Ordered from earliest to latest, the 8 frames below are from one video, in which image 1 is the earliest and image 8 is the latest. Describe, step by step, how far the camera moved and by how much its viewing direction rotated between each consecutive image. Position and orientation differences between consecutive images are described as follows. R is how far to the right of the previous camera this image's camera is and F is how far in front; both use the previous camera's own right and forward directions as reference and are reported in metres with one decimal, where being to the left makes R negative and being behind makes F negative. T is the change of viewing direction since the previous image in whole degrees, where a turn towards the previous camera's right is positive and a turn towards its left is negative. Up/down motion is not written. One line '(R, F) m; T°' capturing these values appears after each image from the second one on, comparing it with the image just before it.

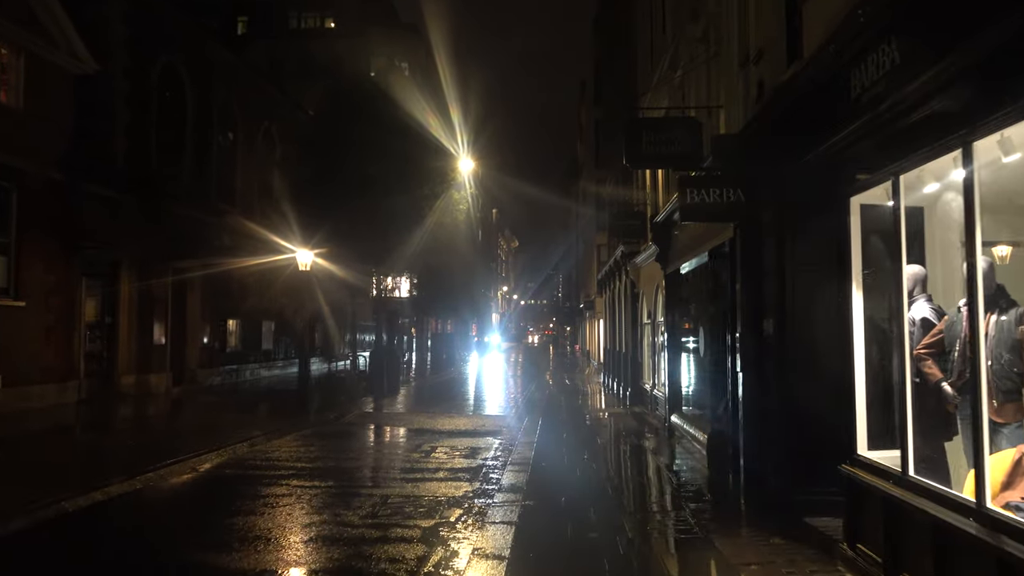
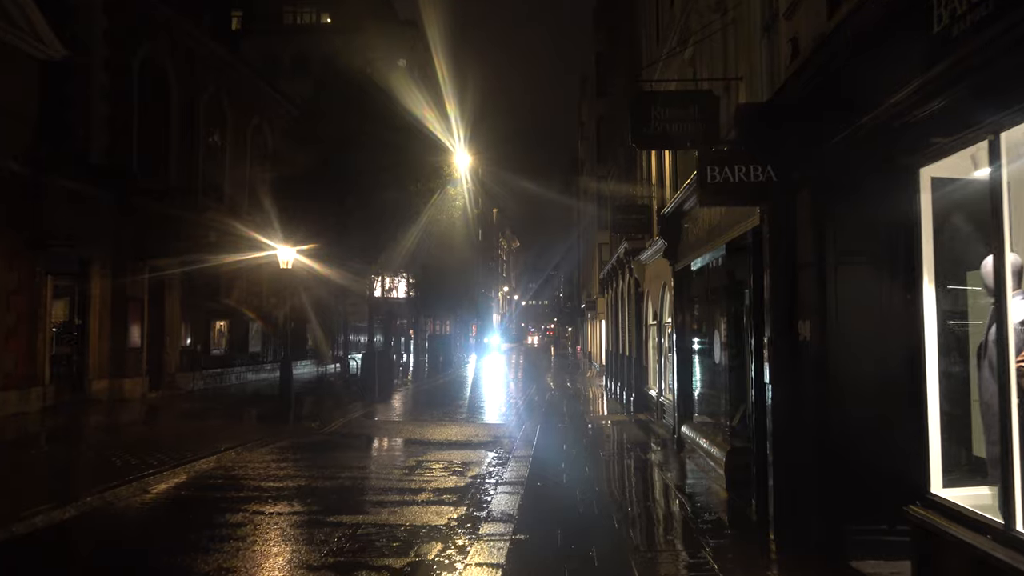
(+0.1, +1.2) m; 0°
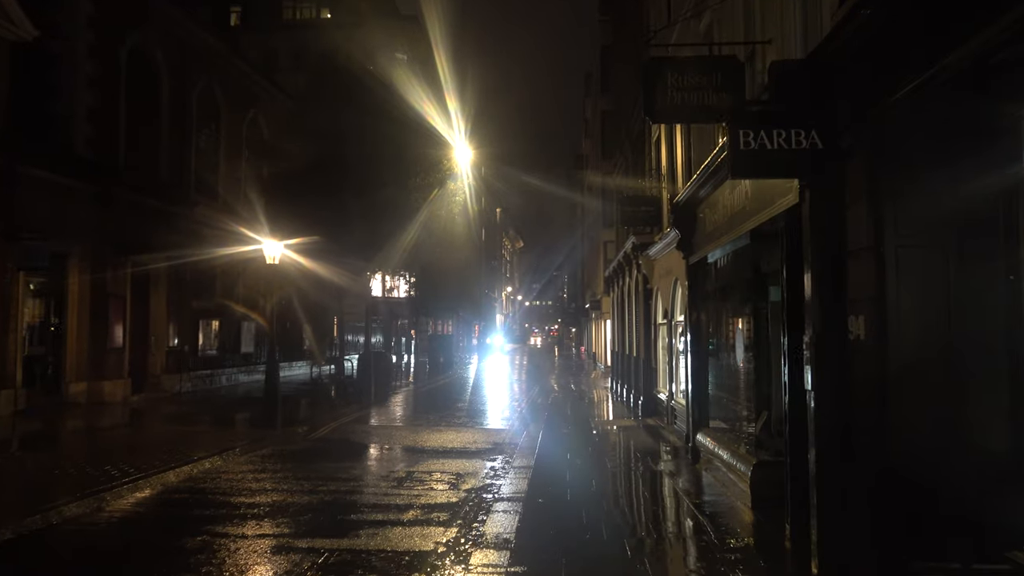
(+0.1, +1.0) m; 0°
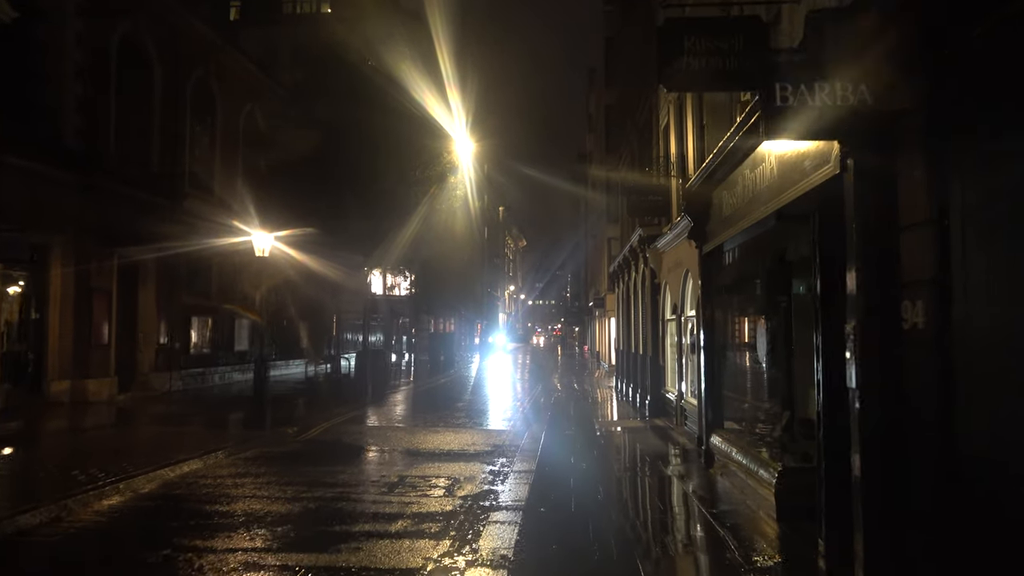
(0.0, +0.8) m; 0°
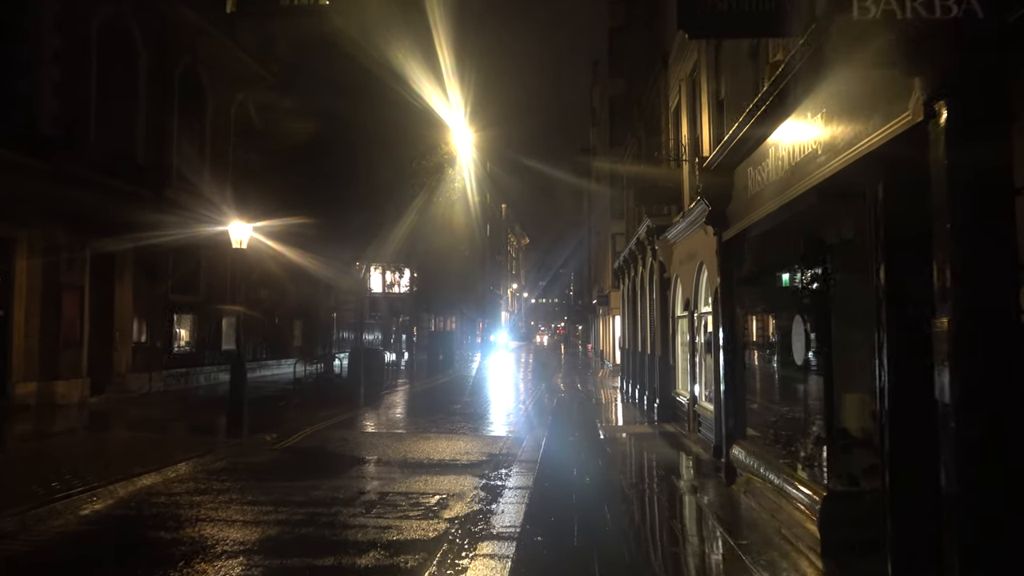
(+0.1, +1.2) m; 0°
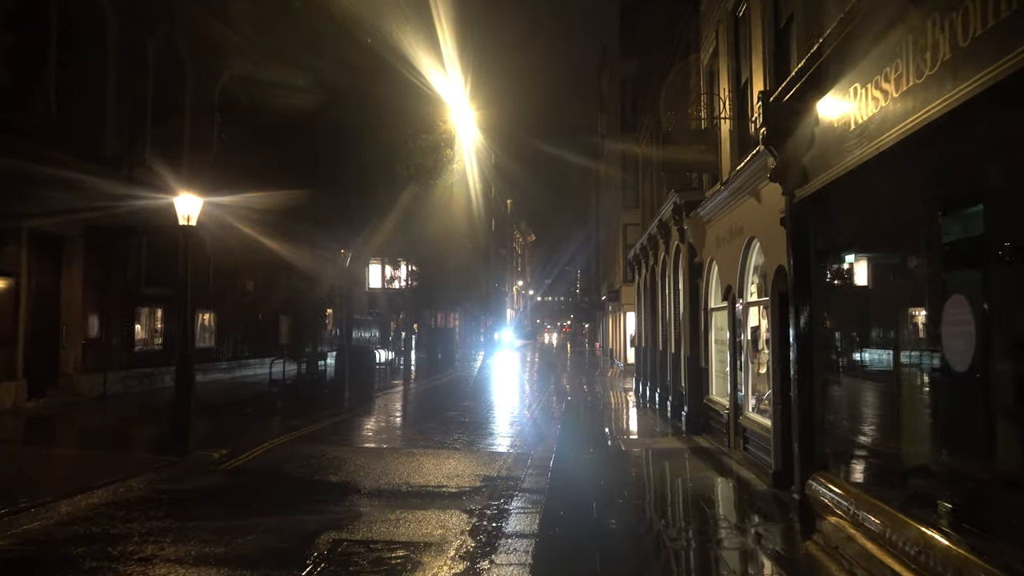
(+0.1, +2.4) m; 0°
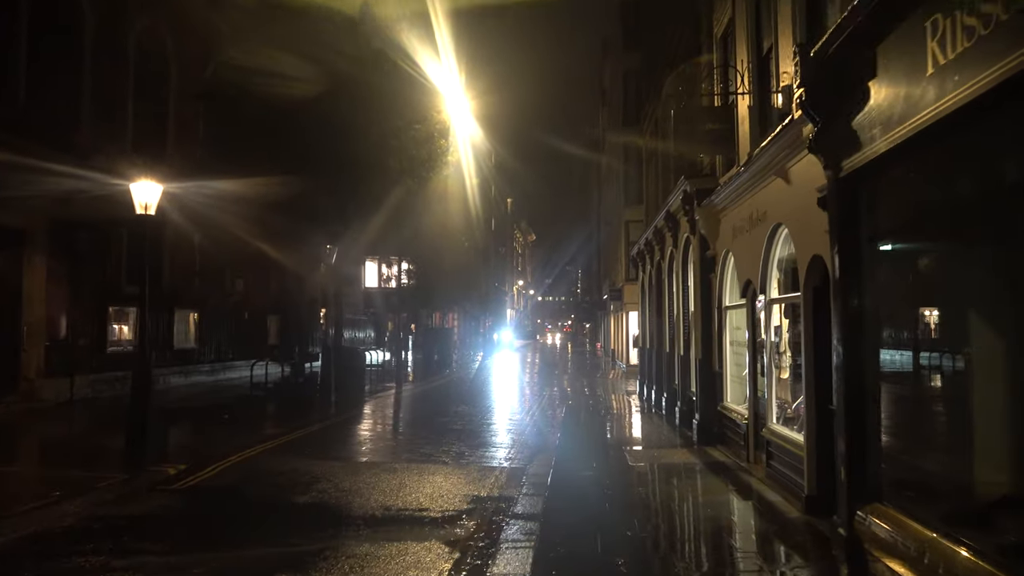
(+0.1, +1.2) m; 0°
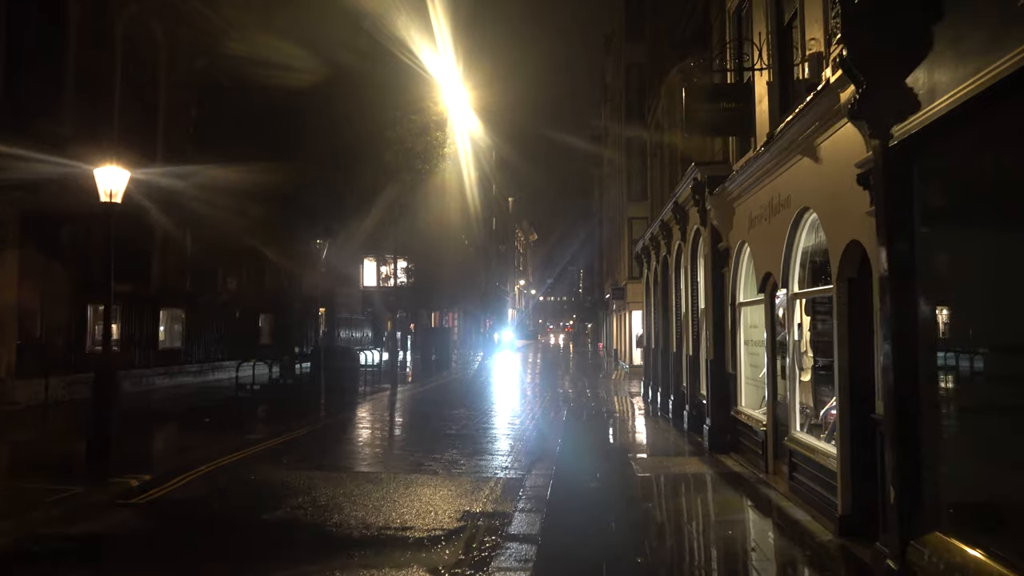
(+0.1, +0.9) m; 0°
